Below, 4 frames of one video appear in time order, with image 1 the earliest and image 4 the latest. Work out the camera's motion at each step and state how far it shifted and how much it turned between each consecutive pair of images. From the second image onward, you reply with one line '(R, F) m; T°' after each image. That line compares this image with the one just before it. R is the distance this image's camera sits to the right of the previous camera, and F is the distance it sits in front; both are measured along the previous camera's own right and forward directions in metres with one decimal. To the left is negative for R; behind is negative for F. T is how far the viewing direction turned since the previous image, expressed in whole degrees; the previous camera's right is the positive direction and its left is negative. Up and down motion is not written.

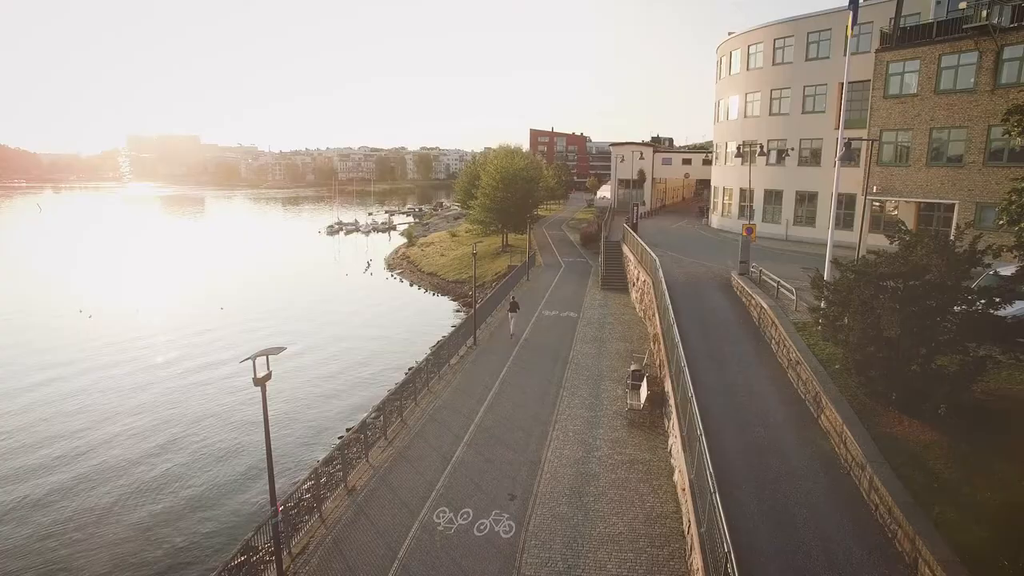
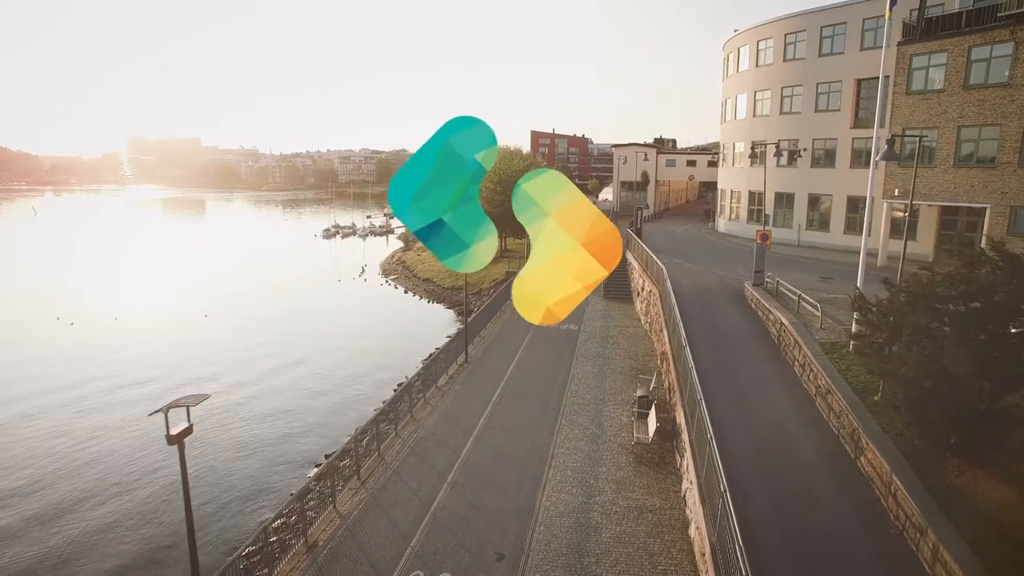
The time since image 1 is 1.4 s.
(+0.2, +1.8) m; 0°
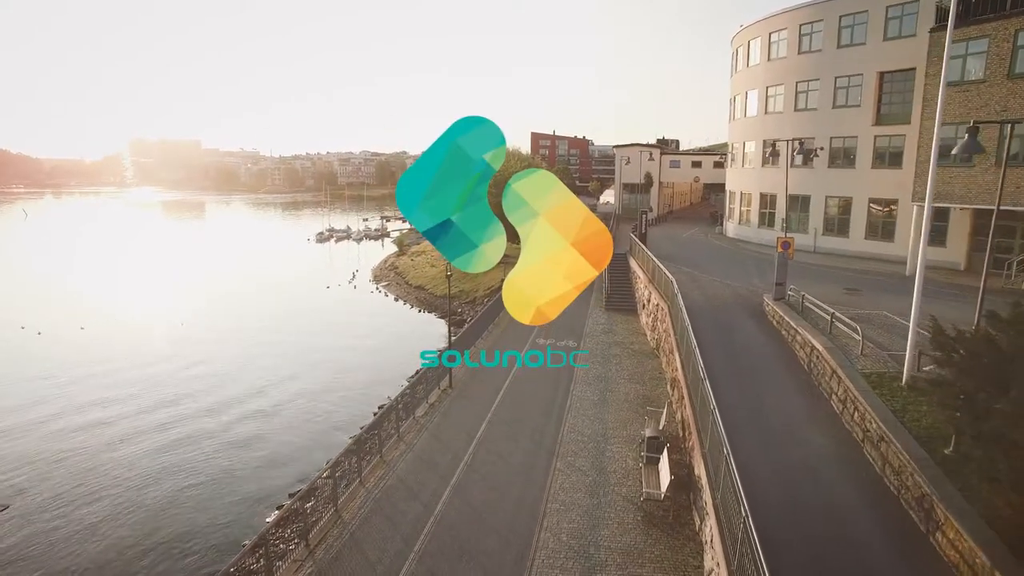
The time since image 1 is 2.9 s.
(+0.3, +2.4) m; 0°
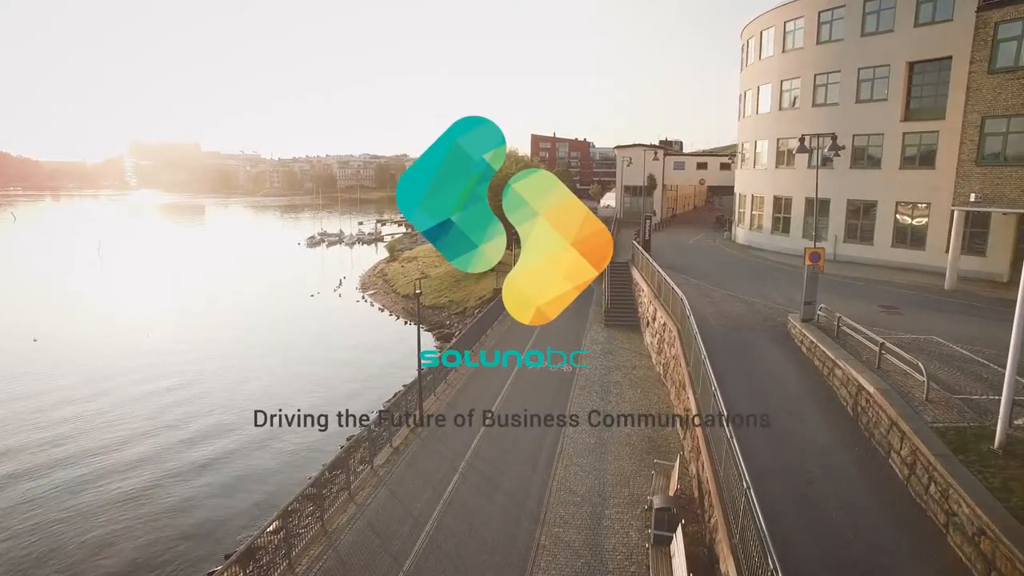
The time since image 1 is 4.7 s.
(+0.5, +2.8) m; 0°
